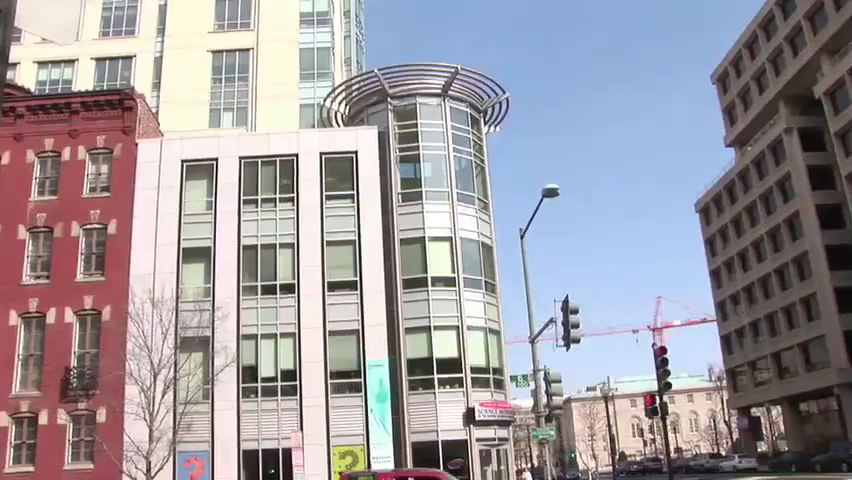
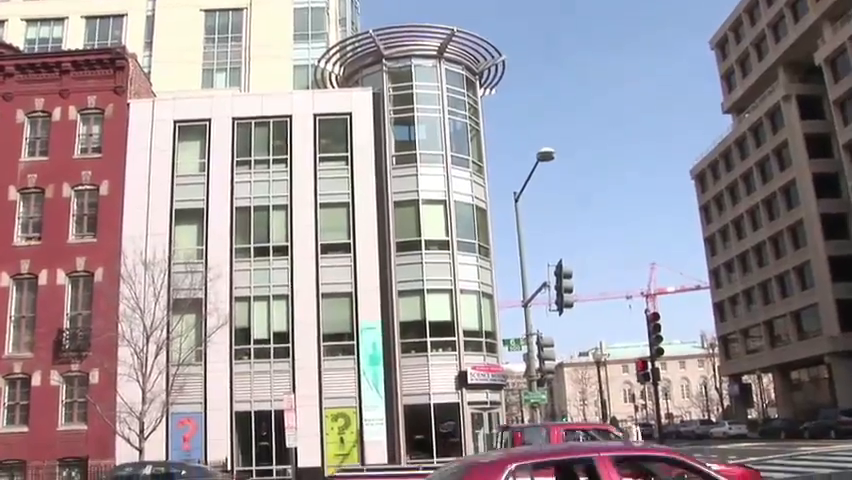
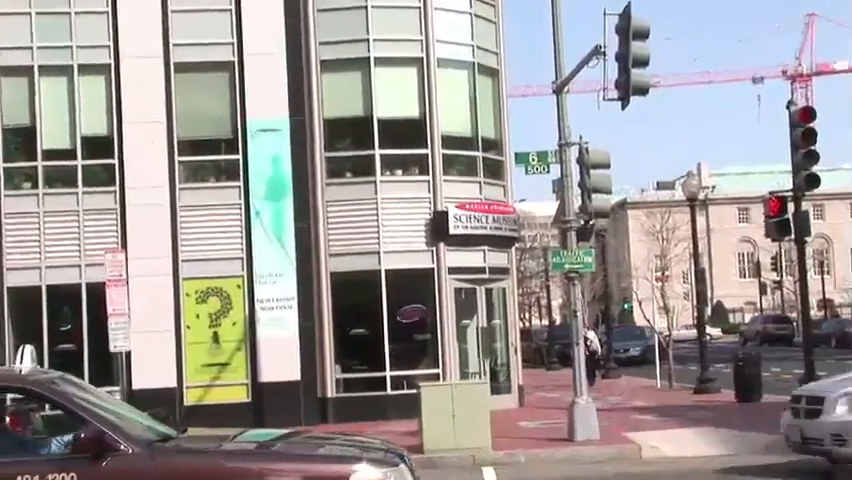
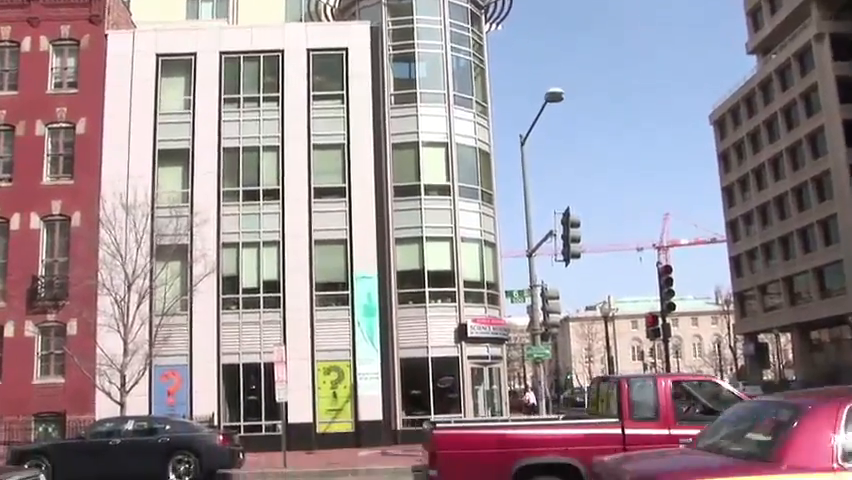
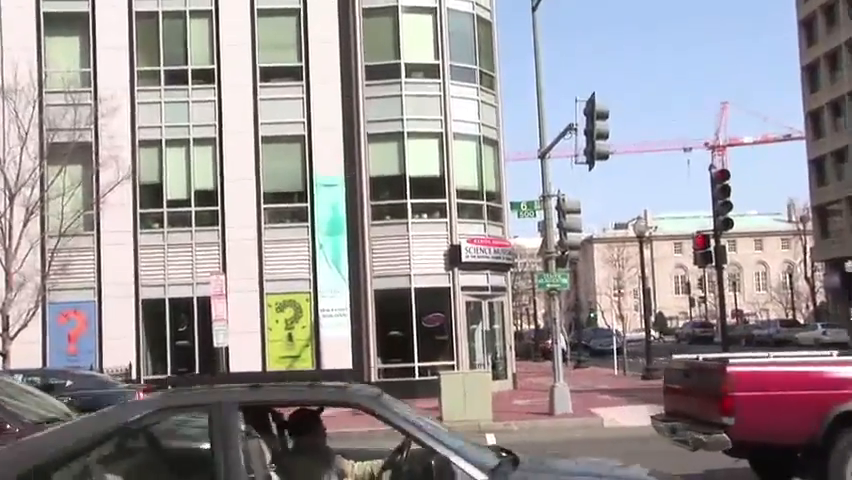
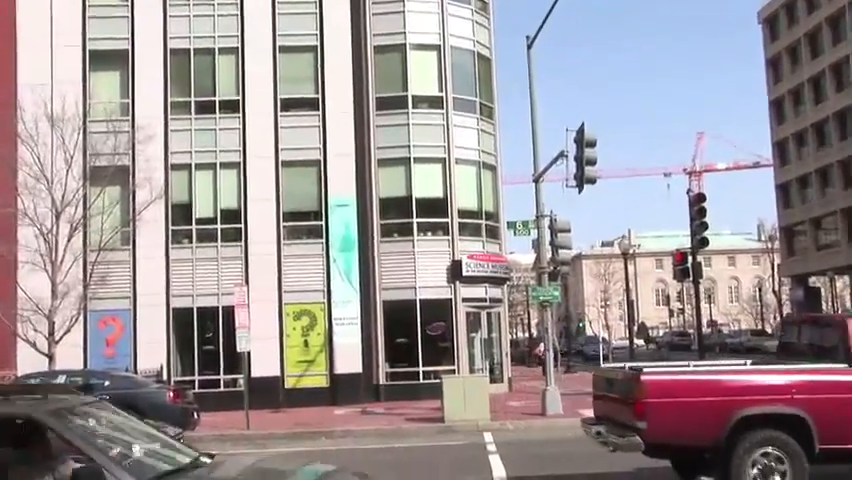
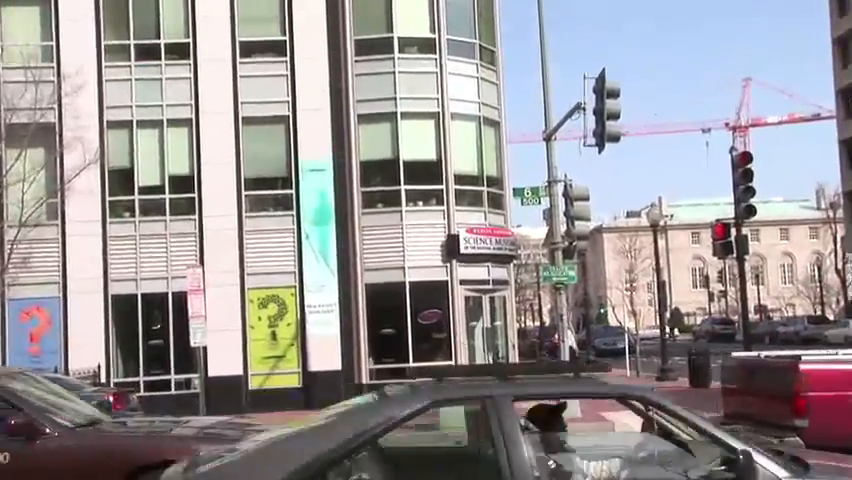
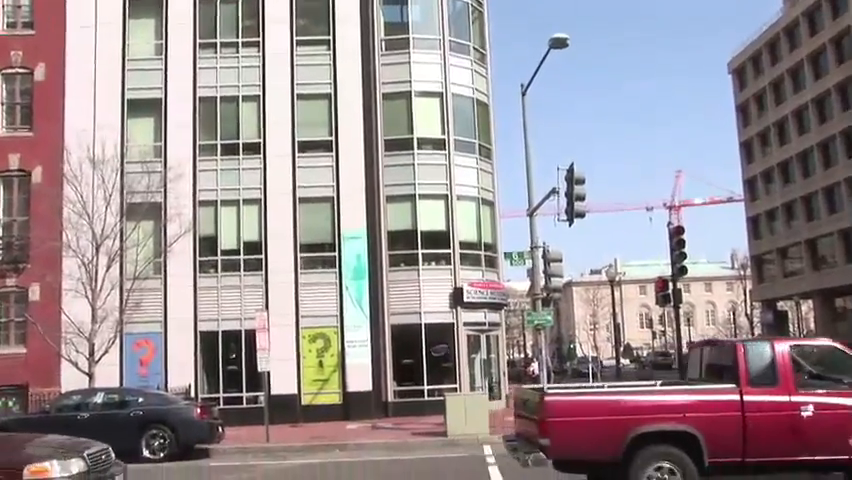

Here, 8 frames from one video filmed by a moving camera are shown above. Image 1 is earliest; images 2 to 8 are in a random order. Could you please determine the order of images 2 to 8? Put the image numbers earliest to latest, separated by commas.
2, 4, 8, 6, 5, 7, 3
